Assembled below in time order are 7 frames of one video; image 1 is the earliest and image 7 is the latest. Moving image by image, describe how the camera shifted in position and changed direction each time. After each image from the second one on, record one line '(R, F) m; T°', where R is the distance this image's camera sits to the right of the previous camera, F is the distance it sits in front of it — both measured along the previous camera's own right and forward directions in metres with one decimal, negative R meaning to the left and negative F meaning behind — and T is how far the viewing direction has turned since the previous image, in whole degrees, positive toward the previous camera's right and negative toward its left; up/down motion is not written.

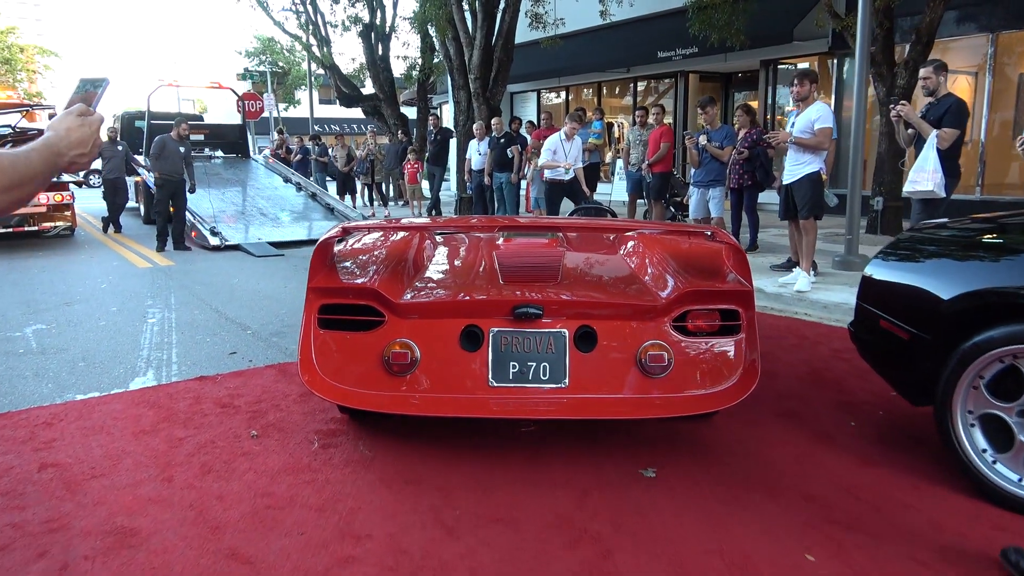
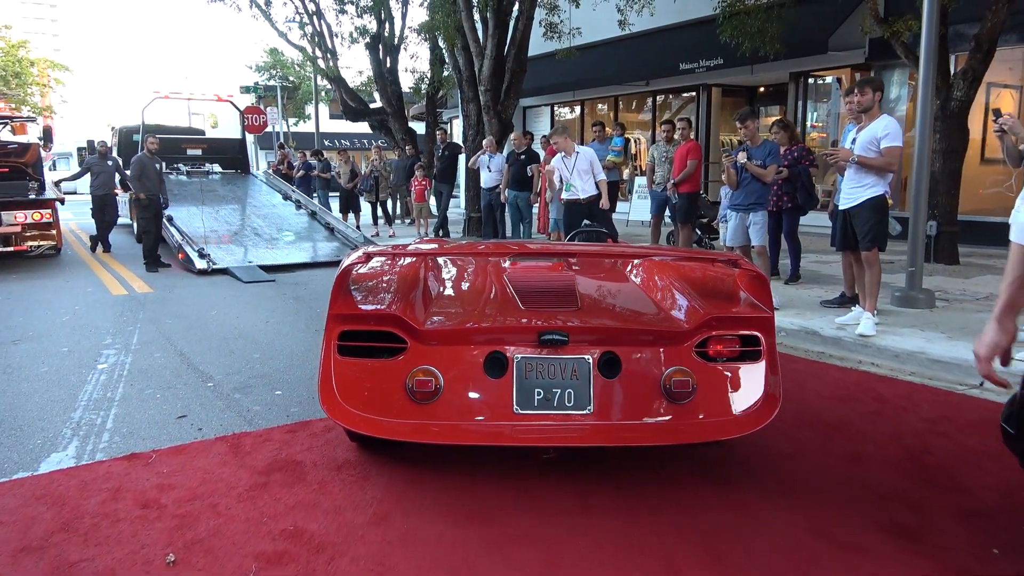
(0.0, +1.0) m; -1°
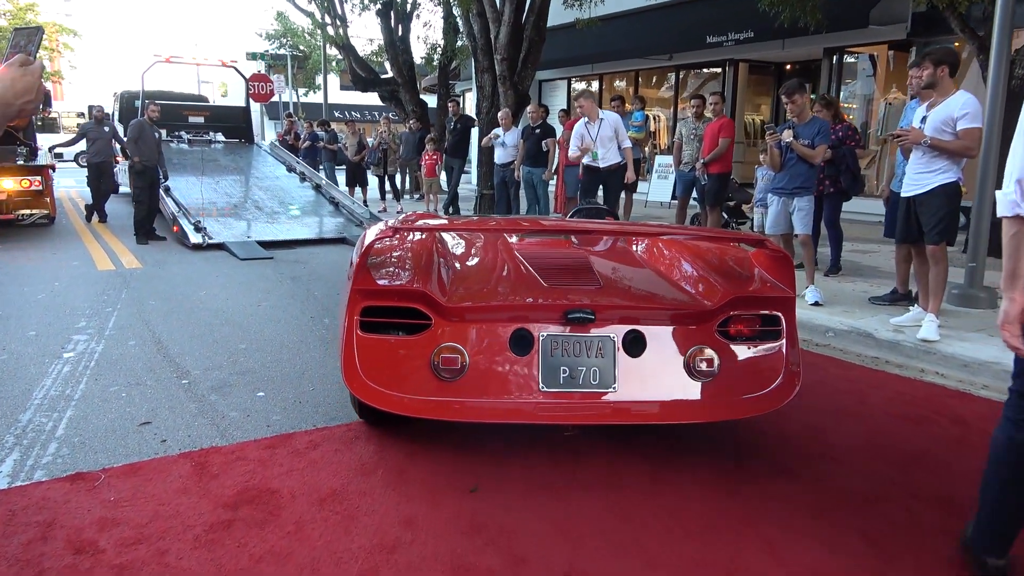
(-0.1, +0.6) m; -1°
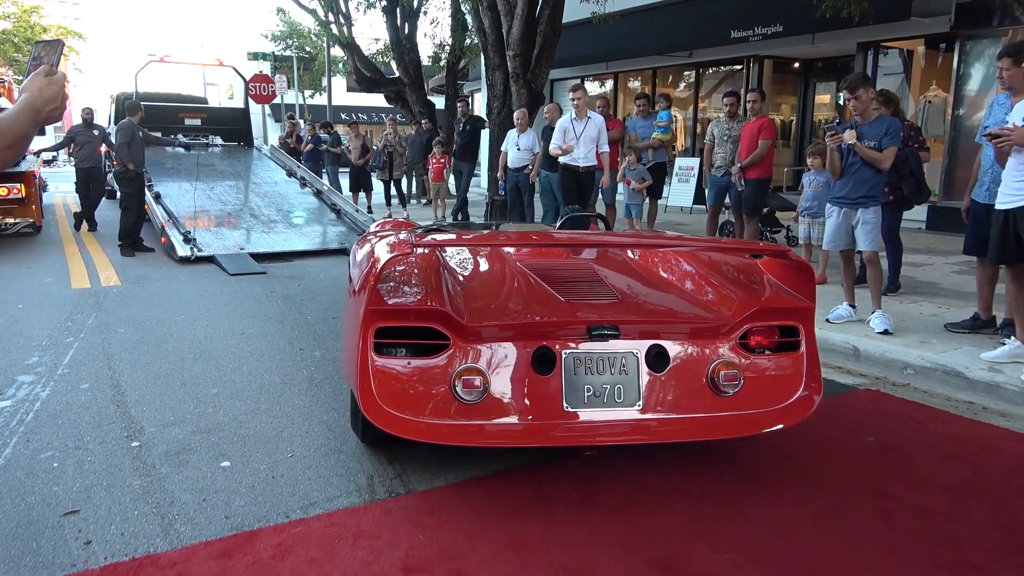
(-0.1, +0.8) m; -1°
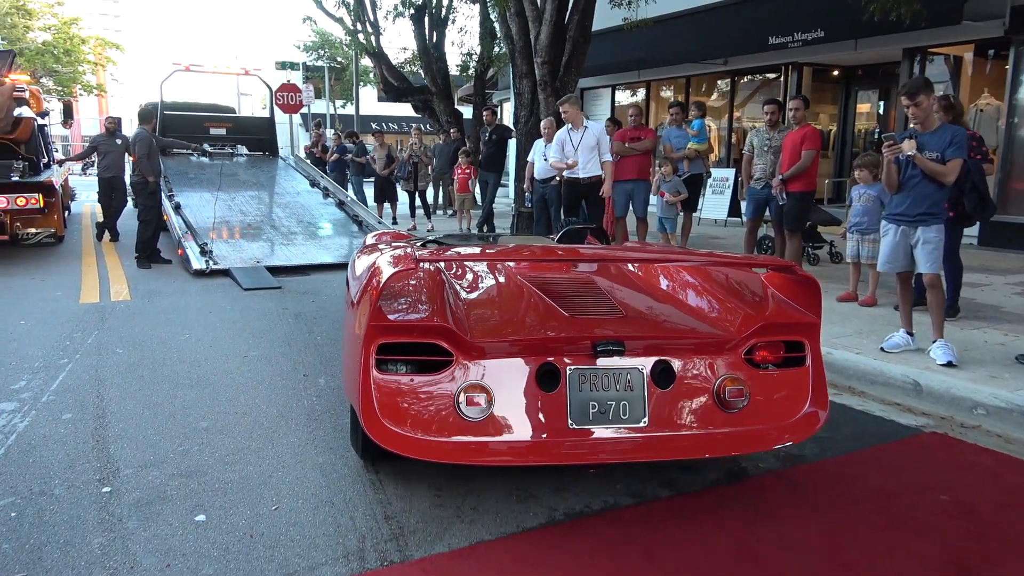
(0.0, +0.4) m; -2°
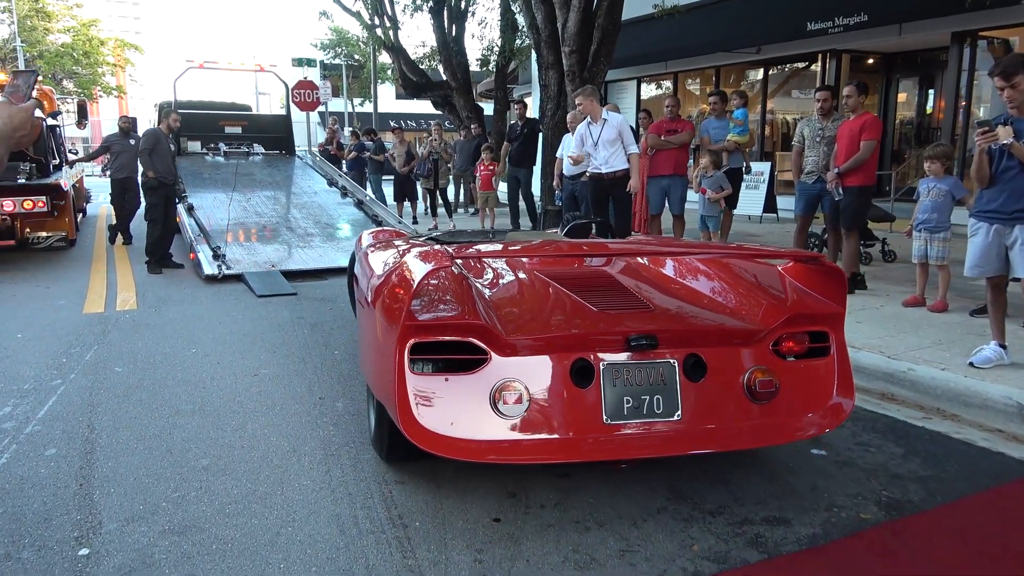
(-0.1, +0.6) m; -1°
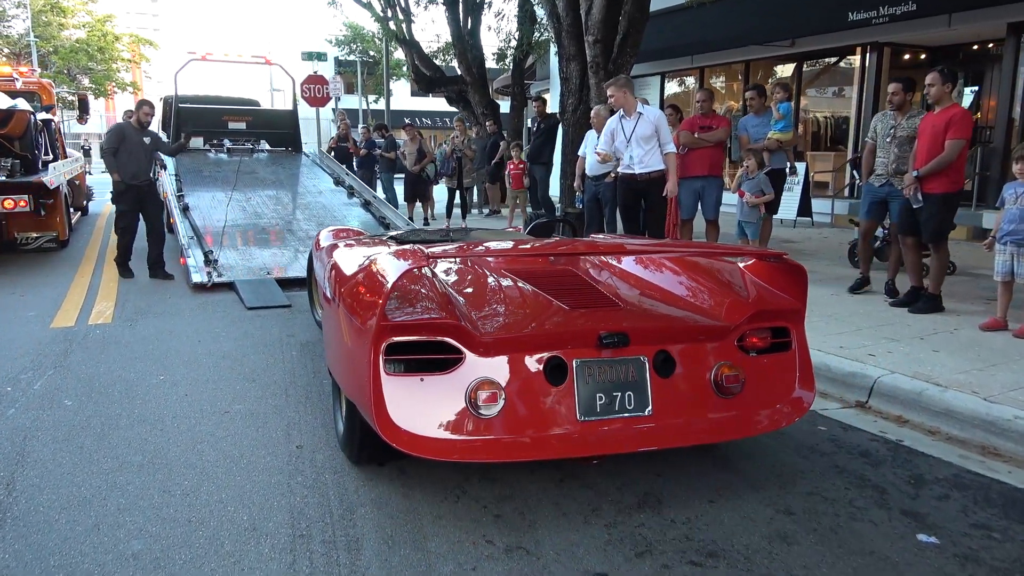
(0.0, +0.8) m; -1°
